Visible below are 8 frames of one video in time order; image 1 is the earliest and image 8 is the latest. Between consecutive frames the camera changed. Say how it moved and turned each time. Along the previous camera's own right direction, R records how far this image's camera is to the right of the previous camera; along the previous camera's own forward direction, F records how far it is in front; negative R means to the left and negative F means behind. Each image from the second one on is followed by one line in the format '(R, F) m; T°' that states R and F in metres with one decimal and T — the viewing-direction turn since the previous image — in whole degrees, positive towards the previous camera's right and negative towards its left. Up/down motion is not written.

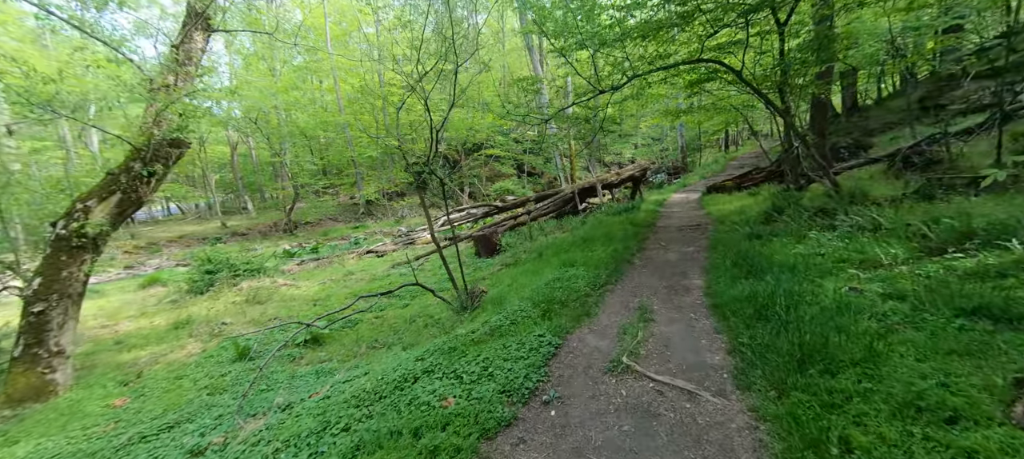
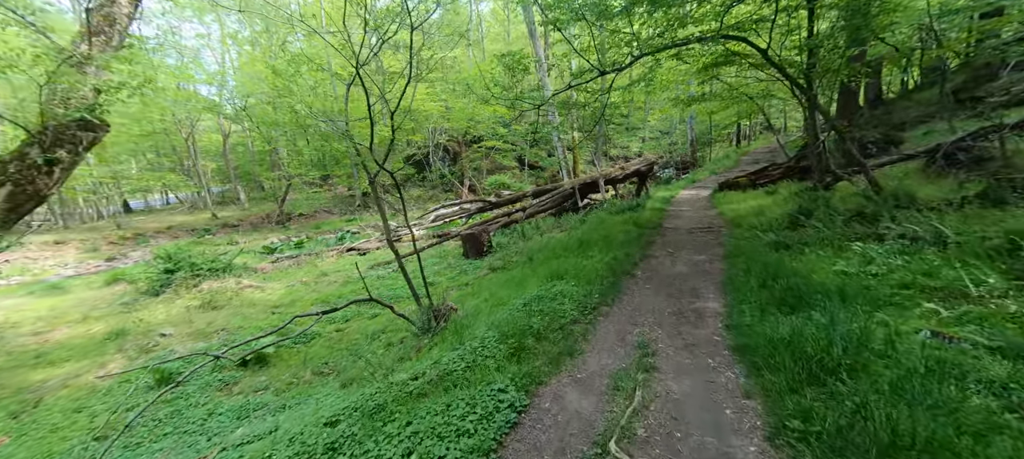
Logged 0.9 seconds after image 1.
(+0.4, +1.1) m; -1°
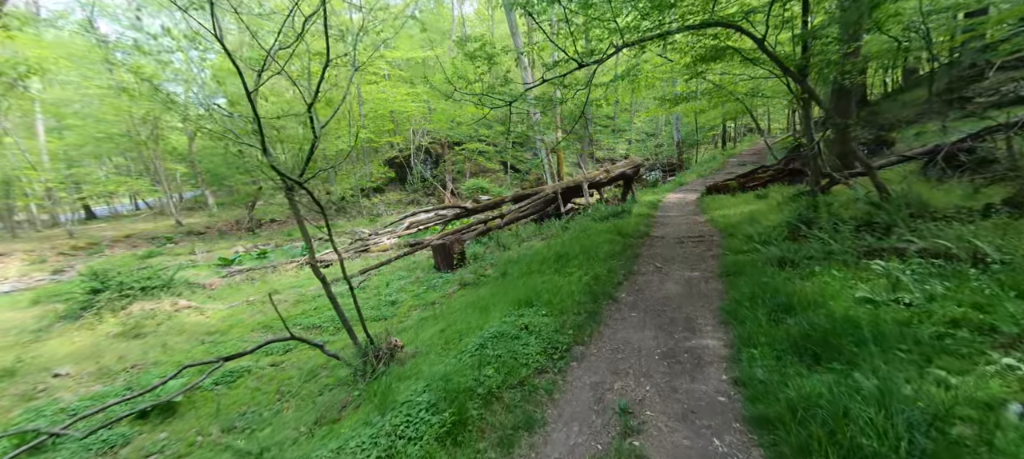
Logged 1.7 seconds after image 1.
(+0.3, +0.9) m; +2°
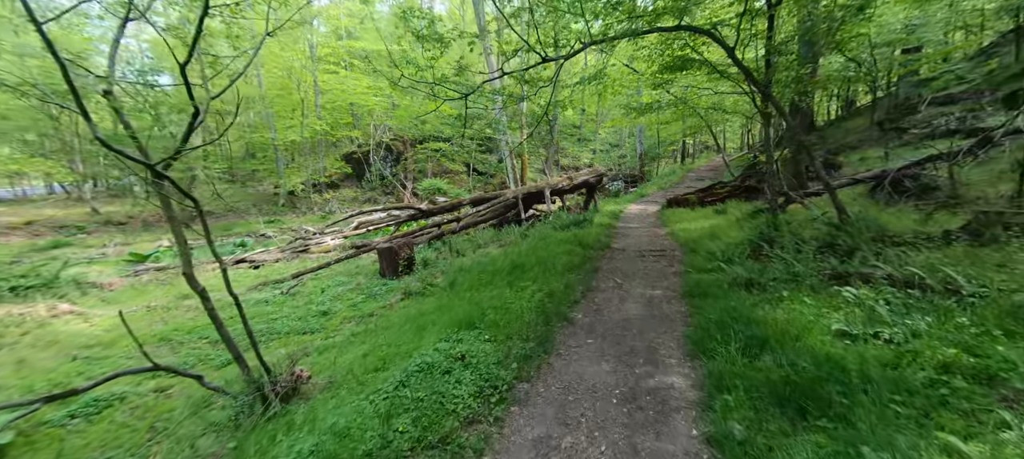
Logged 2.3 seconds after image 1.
(+0.2, +0.6) m; +5°
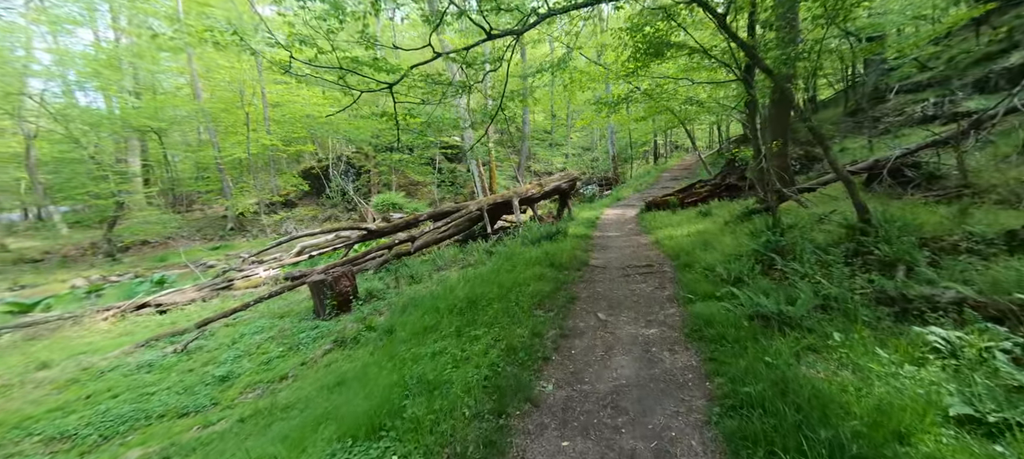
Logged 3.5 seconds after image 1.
(+0.4, +1.4) m; +3°
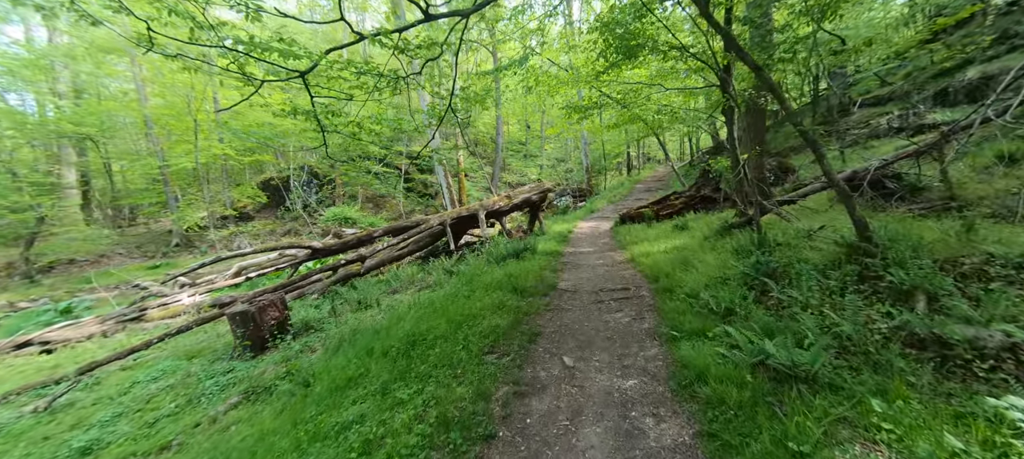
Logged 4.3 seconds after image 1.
(+0.3, +0.9) m; +3°
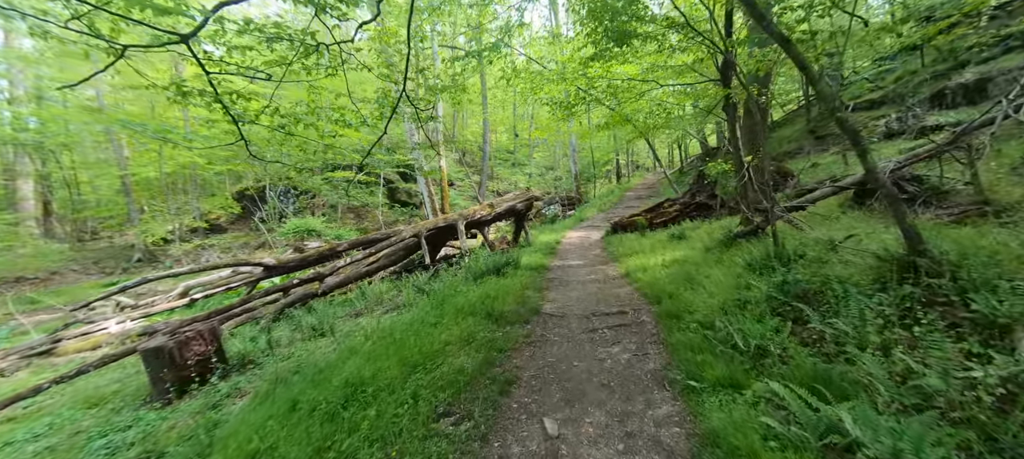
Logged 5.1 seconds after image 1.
(+0.2, +0.9) m; +1°
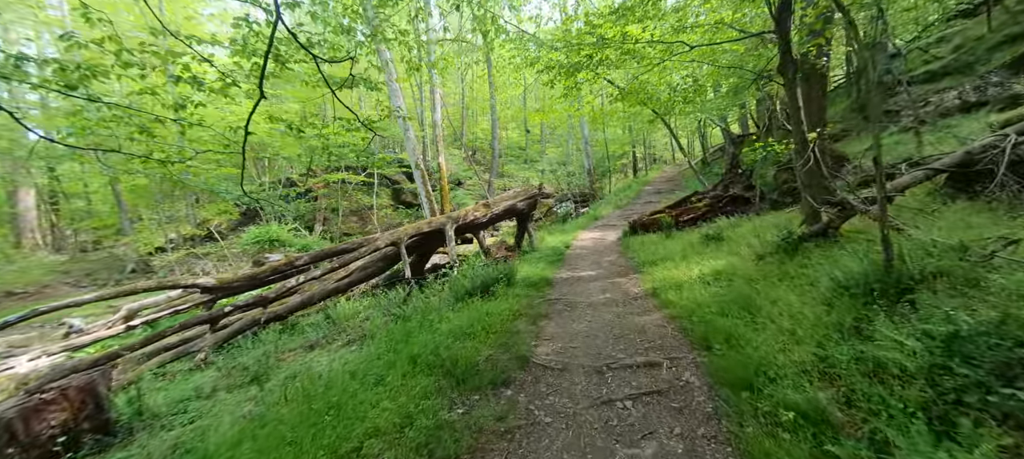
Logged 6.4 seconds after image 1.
(+0.4, +1.6) m; -2°
